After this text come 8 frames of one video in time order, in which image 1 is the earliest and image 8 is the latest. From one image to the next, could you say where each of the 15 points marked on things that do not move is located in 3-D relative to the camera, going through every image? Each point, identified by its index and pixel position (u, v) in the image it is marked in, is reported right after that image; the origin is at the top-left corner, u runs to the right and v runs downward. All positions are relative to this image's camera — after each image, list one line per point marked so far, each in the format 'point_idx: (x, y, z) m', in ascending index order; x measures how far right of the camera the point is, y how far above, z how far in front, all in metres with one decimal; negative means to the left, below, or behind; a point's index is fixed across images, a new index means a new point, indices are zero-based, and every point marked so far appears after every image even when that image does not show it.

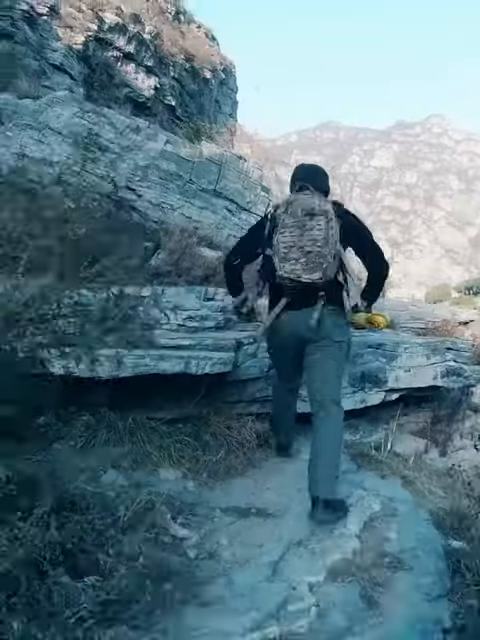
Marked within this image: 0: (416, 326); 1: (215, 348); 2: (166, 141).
0: (+2.4, 0.0, +10.9) m
1: (-0.2, -0.2, +6.5) m
2: (-0.9, +2.3, +10.4) m
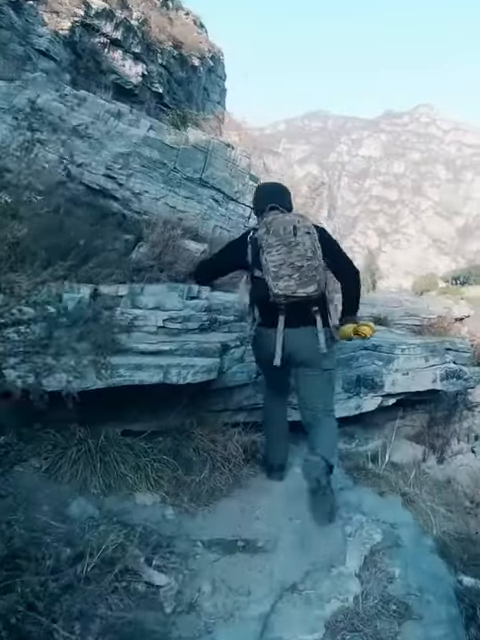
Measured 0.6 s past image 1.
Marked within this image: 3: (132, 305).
0: (+2.2, 0.0, +10.4) m
1: (-0.3, -0.2, +5.9) m
2: (-1.1, +2.3, +9.7) m
3: (-0.8, +0.1, +6.3) m
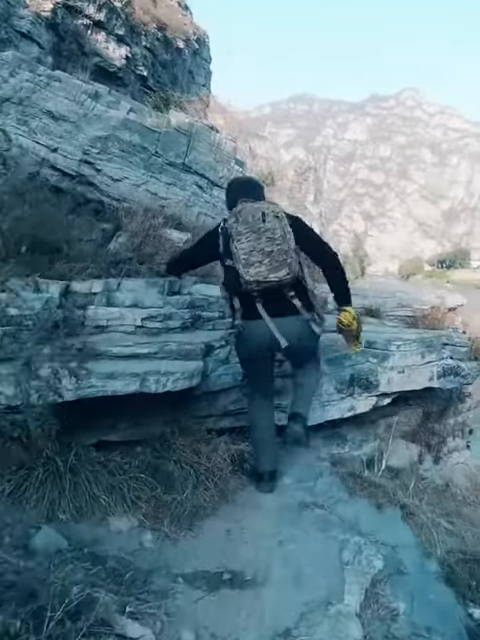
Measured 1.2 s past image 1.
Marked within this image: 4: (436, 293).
0: (+2.0, +0.1, +9.9) m
1: (-0.4, -0.2, +5.4) m
2: (-1.3, +2.4, +9.2) m
3: (-0.9, +0.1, +5.8) m
4: (+2.9, +0.4, +12.1) m
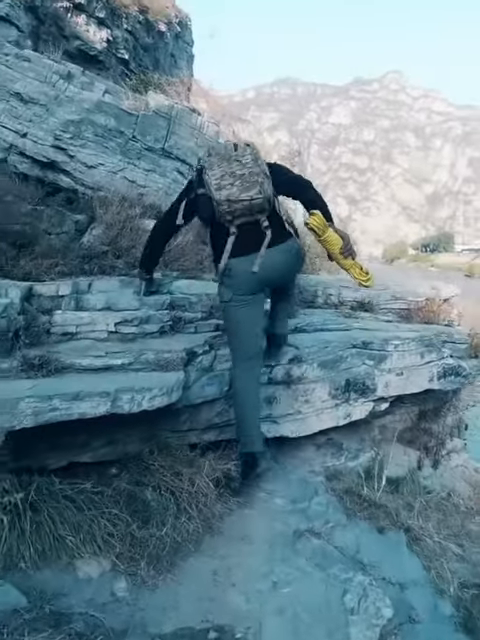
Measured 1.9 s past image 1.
0: (+1.8, +0.2, +9.4) m
1: (-0.5, -0.3, +4.8) m
2: (-1.4, +2.4, +8.5) m
3: (-1.0, +0.1, +5.2) m
4: (+2.7, +0.5, +11.5) m
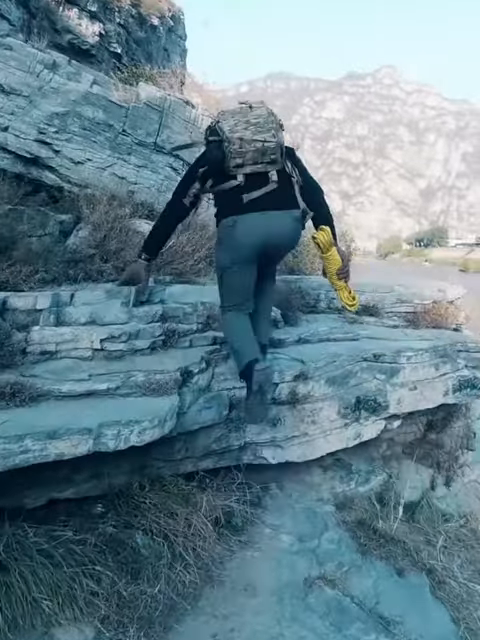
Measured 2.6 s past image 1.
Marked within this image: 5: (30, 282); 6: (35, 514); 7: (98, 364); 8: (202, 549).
0: (+1.8, +0.1, +8.8) m
1: (-0.5, -0.4, +4.3) m
2: (-1.5, +2.3, +7.9) m
3: (-1.0, 0.0, +4.6) m
4: (+2.7, +0.5, +11.0) m
5: (-1.5, +0.3, +5.6) m
6: (-1.0, -1.0, +4.1) m
7: (-0.8, -0.2, +4.5) m
8: (-0.2, -1.1, +4.0) m
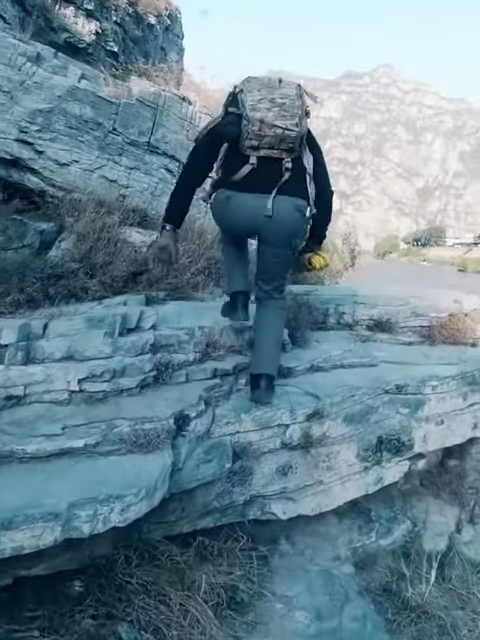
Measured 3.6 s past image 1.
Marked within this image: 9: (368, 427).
0: (+1.8, 0.0, +8.1) m
1: (-0.5, -0.5, +3.5) m
2: (-1.4, +2.2, +7.1) m
3: (-1.0, -0.2, +3.9) m
4: (+2.7, +0.3, +10.2) m
5: (-1.4, +0.1, +4.8) m
6: (-1.0, -1.2, +3.3) m
7: (-0.8, -0.4, +3.8) m
8: (-0.2, -1.3, +3.3) m
9: (+0.8, -0.7, +5.0) m
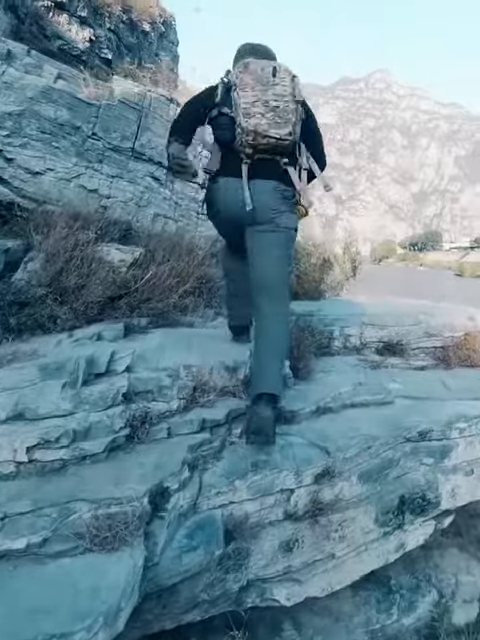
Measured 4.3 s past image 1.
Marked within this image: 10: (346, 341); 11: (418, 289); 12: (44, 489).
0: (+1.8, -0.2, +7.3) m
1: (-0.5, -0.7, +2.7) m
2: (-1.5, +2.0, +6.3) m
3: (-1.0, -0.4, +3.1) m
4: (+2.6, +0.1, +9.4) m
5: (-1.5, -0.1, +4.0) m
6: (-1.0, -1.3, +2.5) m
7: (-0.8, -0.6, +3.0) m
8: (-0.2, -1.5, +2.4) m
9: (+0.8, -0.8, +4.2) m
10: (+0.9, -0.2, +6.5) m
11: (+2.5, +0.4, +11.6) m
12: (-0.7, -0.6, +2.9) m
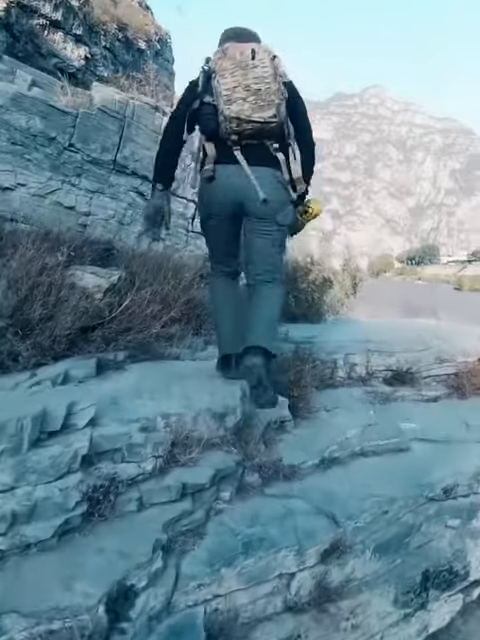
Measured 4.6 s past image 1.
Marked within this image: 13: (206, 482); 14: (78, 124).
0: (+1.7, -0.5, +6.6) m
1: (-0.5, -0.9, +2.0) m
2: (-1.6, +1.7, +5.7) m
3: (-1.1, -0.5, +2.4) m
4: (+2.6, -0.1, +8.7) m
5: (-1.5, -0.3, +3.3) m
6: (-1.1, -1.5, +1.8) m
7: (-0.8, -0.8, +2.3) m
8: (-0.2, -1.6, +1.7) m
9: (+0.7, -1.0, +3.5) m
10: (+0.8, -0.4, +5.8) m
11: (+2.4, +0.1, +10.9) m
12: (-0.8, -0.8, +2.2) m
13: (-0.1, -0.6, +3.2) m
14: (-1.2, +1.4, +5.8) m
